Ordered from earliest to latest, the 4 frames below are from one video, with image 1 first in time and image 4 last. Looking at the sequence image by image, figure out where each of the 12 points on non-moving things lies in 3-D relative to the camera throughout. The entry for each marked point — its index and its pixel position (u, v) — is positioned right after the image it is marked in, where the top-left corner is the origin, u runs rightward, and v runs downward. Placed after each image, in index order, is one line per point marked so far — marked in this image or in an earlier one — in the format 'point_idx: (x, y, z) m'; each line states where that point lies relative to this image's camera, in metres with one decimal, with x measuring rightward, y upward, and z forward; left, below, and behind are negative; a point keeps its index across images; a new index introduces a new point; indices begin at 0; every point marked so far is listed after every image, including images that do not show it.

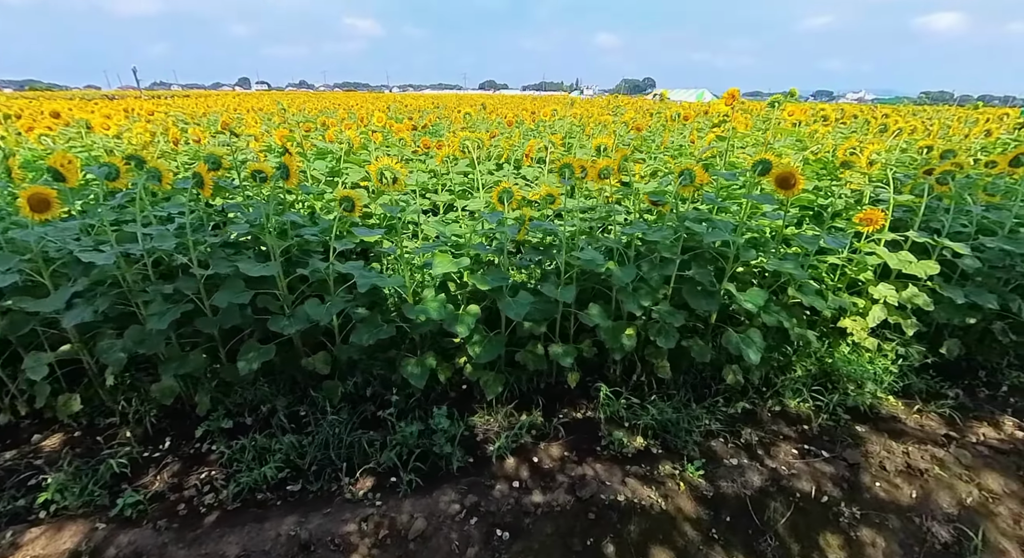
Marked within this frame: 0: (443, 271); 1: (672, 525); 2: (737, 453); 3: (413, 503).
0: (-0.3, 0.0, +1.9) m
1: (+0.5, -0.8, +1.7) m
2: (+0.9, -0.7, +2.0) m
3: (-0.3, -0.8, +1.7) m
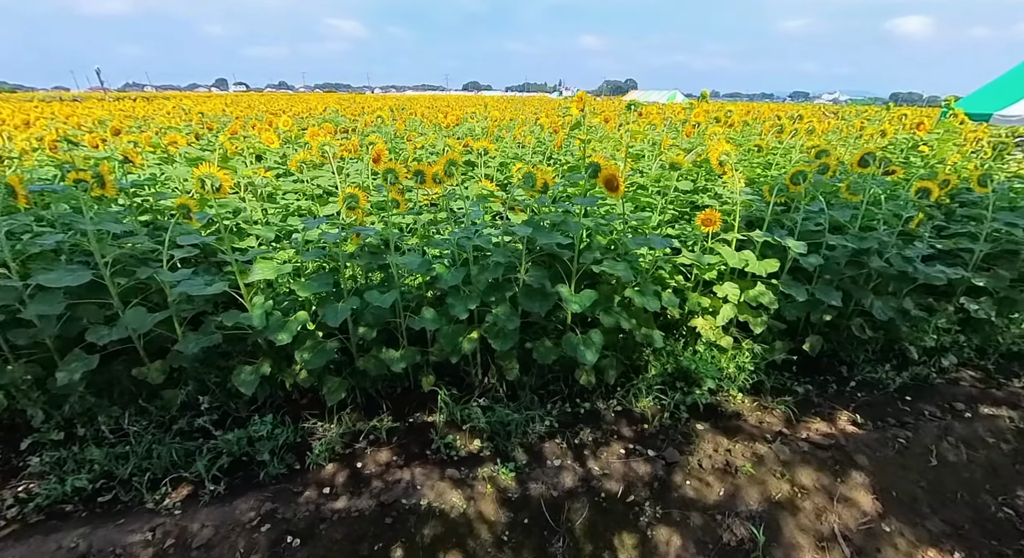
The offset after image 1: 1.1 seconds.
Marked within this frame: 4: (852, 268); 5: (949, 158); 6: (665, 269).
0: (-1.0, 0.0, +1.9) m
1: (-0.2, -0.8, +1.7) m
2: (+0.2, -0.7, +2.0) m
3: (-1.0, -0.8, +1.7) m
4: (+1.7, +0.1, +2.4) m
5: (+3.2, +0.9, +3.5) m
6: (+0.7, 0.0, +2.2) m
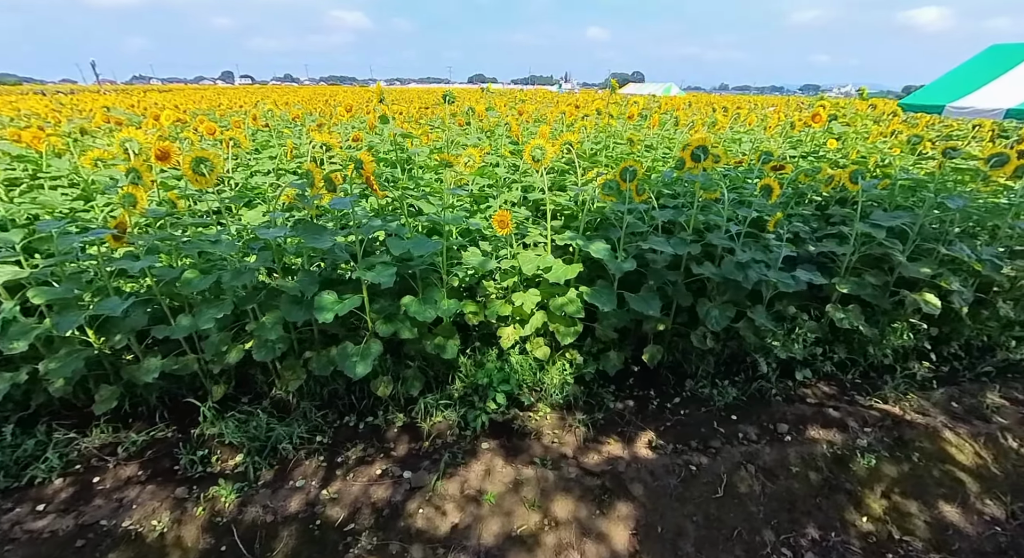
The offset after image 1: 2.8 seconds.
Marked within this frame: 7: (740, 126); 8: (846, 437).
0: (-1.9, 0.0, +1.8) m
1: (-1.1, -0.9, +1.5) m
2: (-0.8, -0.7, +1.9) m
3: (-2.0, -0.8, +1.6) m
4: (+0.8, 0.0, +2.2) m
5: (+2.3, +0.8, +3.3) m
6: (-0.2, 0.0, +2.1) m
7: (+1.9, +1.2, +4.0) m
8: (+1.4, -0.7, +2.0) m
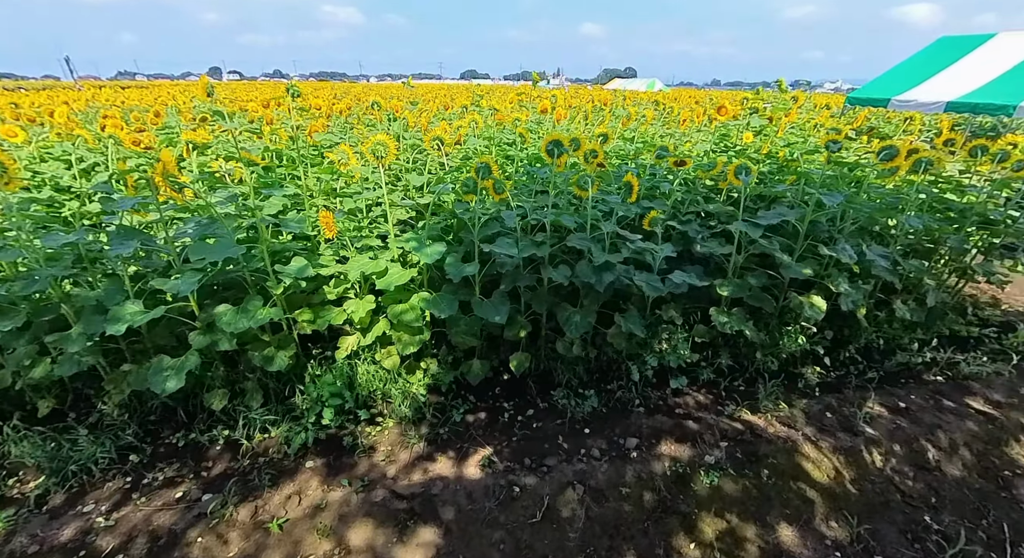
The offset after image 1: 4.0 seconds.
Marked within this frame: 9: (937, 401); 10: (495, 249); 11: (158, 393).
0: (-2.6, 0.0, +1.7) m
1: (-1.8, -0.9, +1.4) m
2: (-1.4, -0.8, +1.7) m
3: (-2.7, -0.9, +1.5) m
4: (+0.1, 0.0, +2.1) m
5: (+1.6, +0.8, +3.1) m
6: (-0.9, 0.0, +1.9) m
7: (+1.2, +1.2, +3.8) m
8: (+0.7, -0.7, +1.9) m
9: (+2.0, -0.6, +2.3) m
10: (-0.1, +0.1, +2.0) m
11: (-1.3, -0.4, +1.8) m
